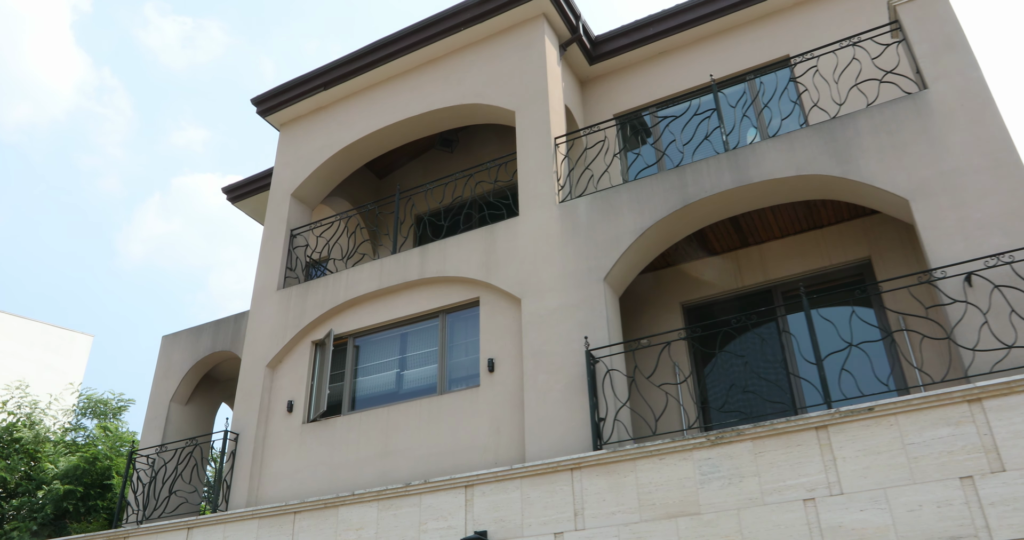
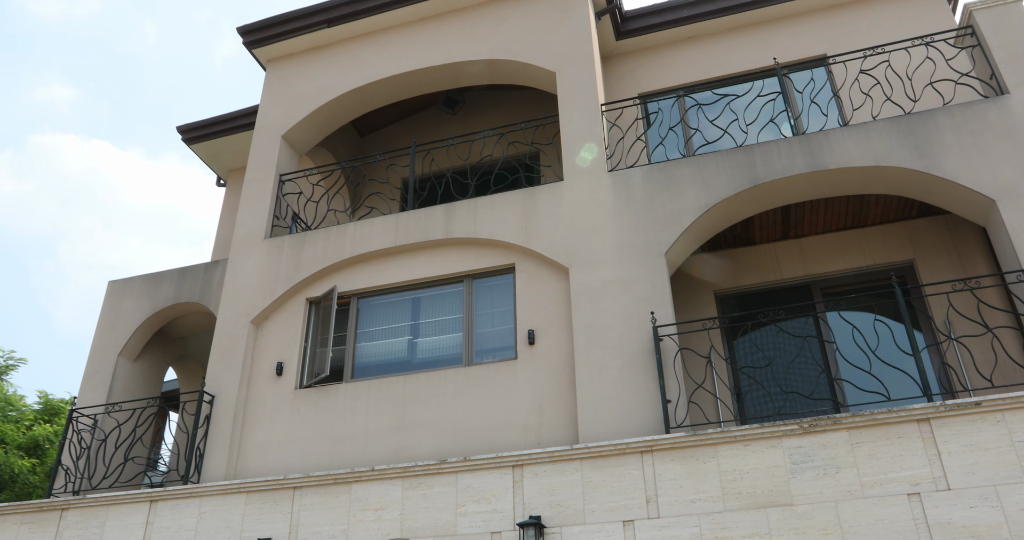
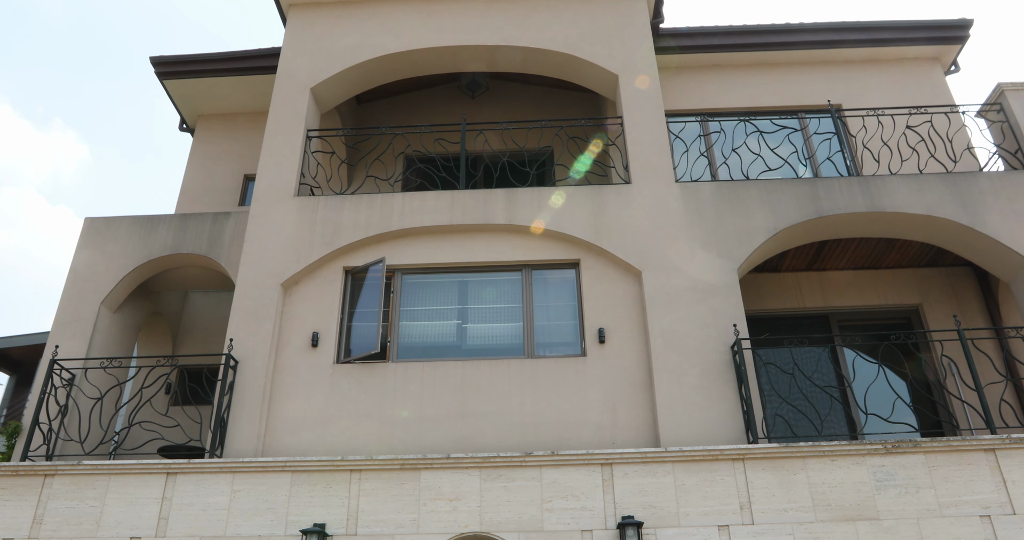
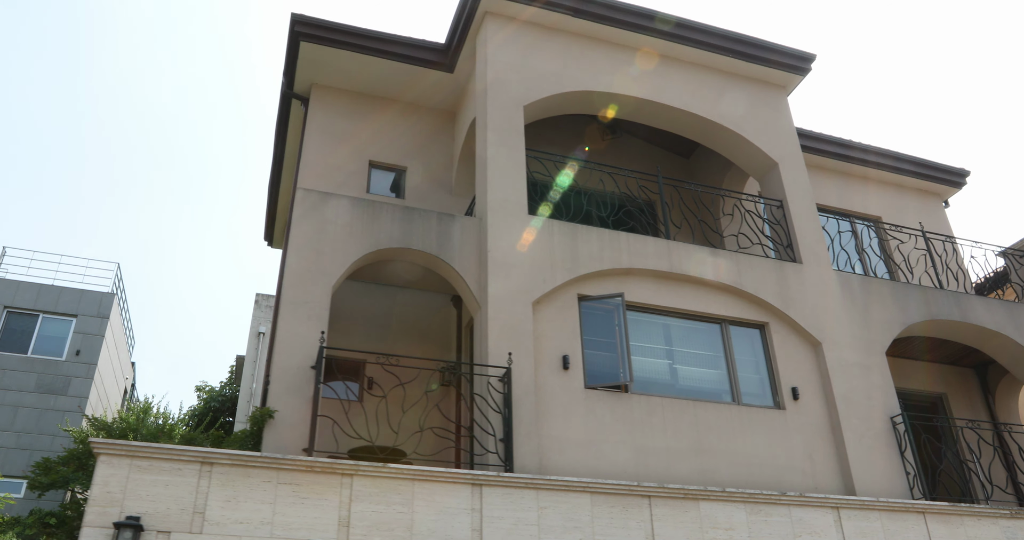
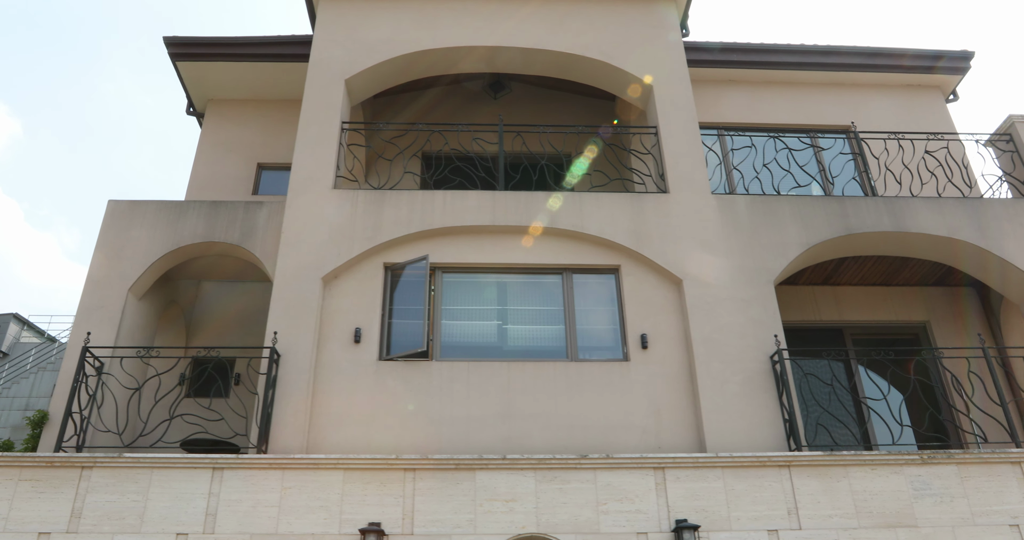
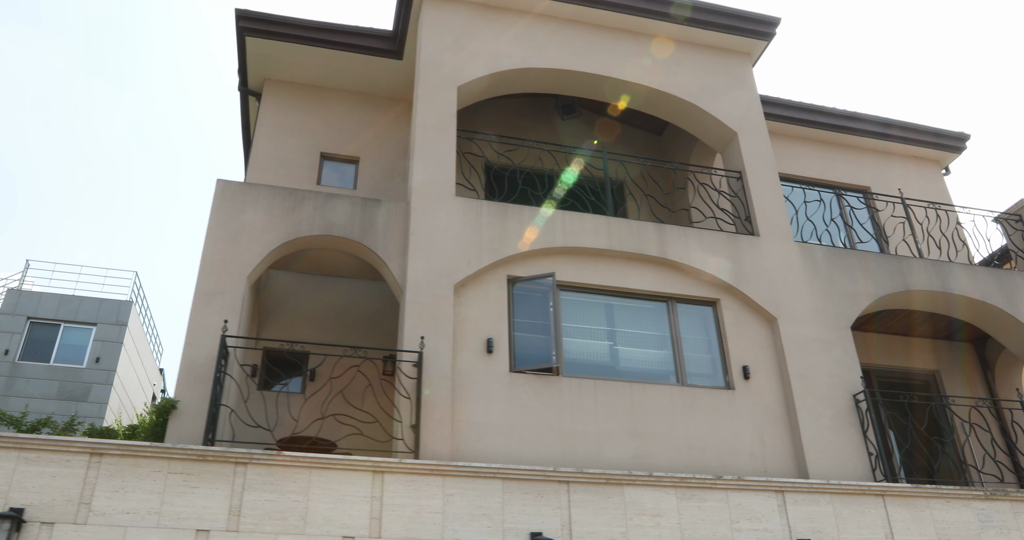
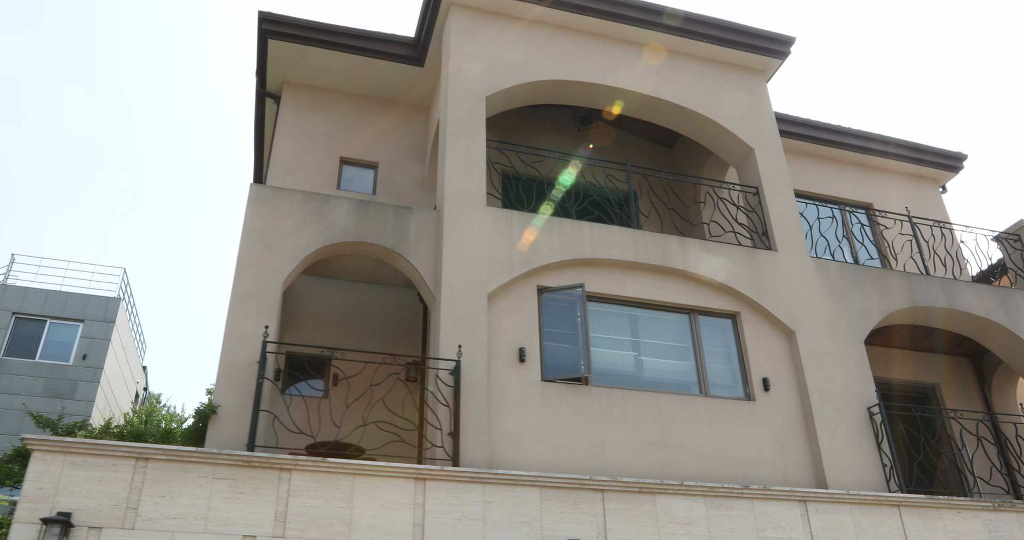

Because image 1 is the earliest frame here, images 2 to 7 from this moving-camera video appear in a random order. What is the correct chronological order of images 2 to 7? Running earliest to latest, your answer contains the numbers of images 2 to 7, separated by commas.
2, 3, 5, 6, 7, 4
